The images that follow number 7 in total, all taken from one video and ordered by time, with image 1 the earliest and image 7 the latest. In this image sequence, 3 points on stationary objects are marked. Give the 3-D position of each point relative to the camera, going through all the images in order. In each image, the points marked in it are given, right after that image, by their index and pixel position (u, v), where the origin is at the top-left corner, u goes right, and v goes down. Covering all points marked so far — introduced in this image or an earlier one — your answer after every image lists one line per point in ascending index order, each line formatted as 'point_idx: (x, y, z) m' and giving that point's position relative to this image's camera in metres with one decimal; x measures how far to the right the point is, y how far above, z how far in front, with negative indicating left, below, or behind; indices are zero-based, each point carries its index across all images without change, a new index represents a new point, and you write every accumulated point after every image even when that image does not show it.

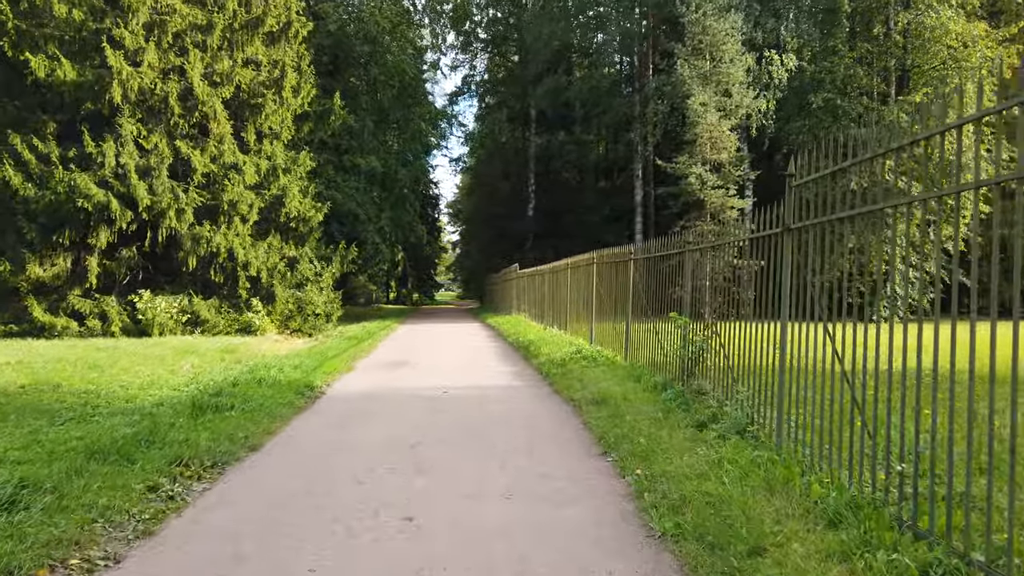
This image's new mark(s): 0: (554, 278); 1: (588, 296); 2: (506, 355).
0: (+0.9, +0.2, +17.4) m
1: (+1.5, -0.2, +14.1) m
2: (-0.1, -1.1, +11.7) m
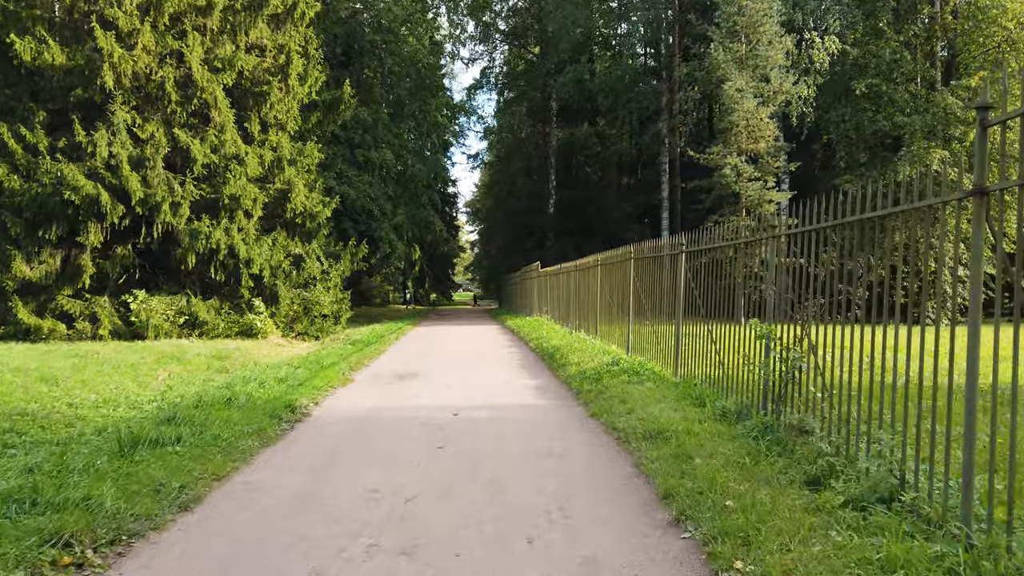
0: (+1.4, +0.2, +16.0) m
1: (+1.9, -0.1, +12.6) m
2: (+0.2, -1.1, +10.2) m
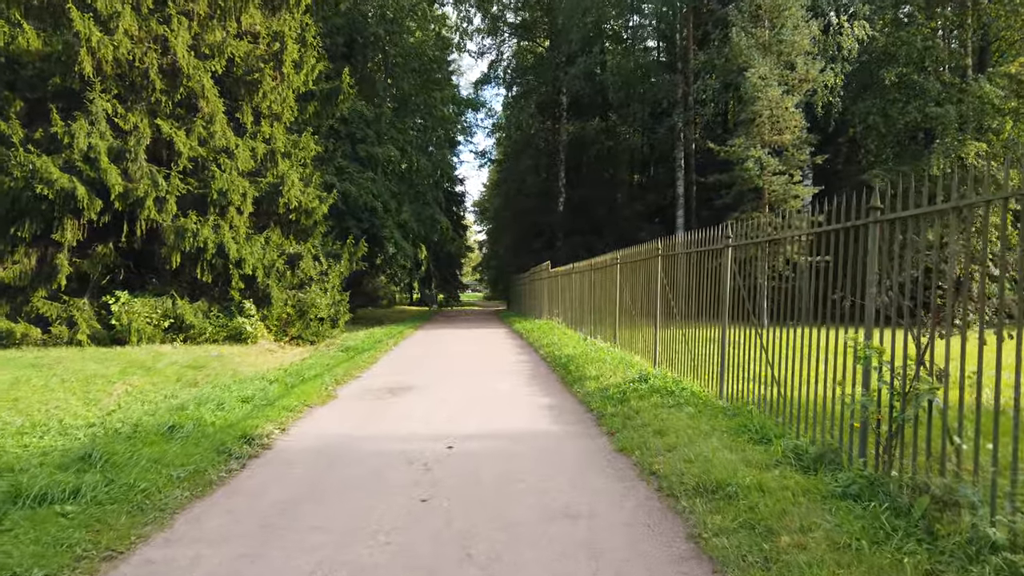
0: (+1.5, +0.2, +14.7) m
1: (+2.0, -0.2, +11.4) m
2: (+0.3, -1.1, +9.0) m
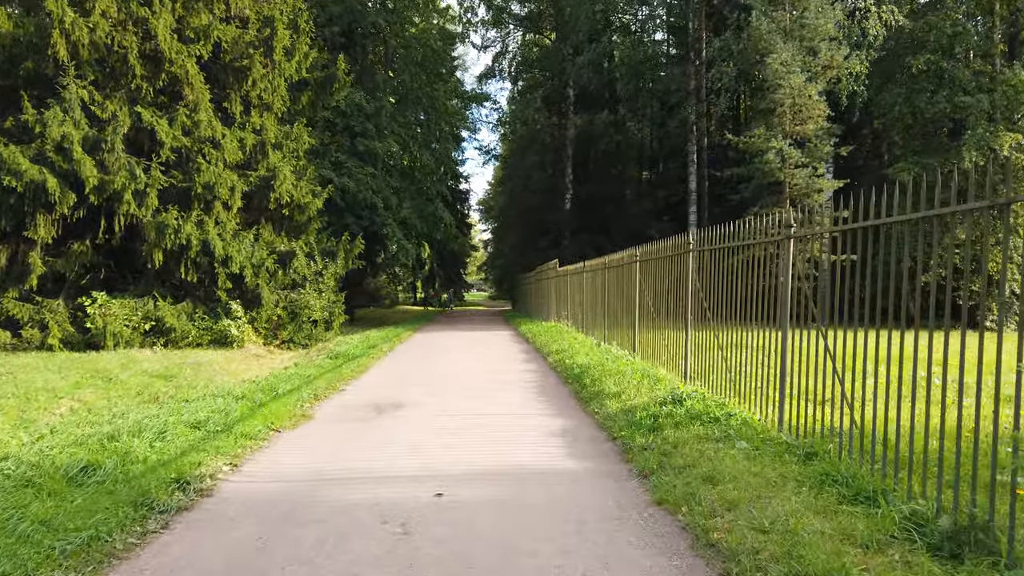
0: (+1.6, +0.2, +13.6) m
1: (+2.1, -0.2, +10.3) m
2: (+0.4, -1.1, +7.9) m
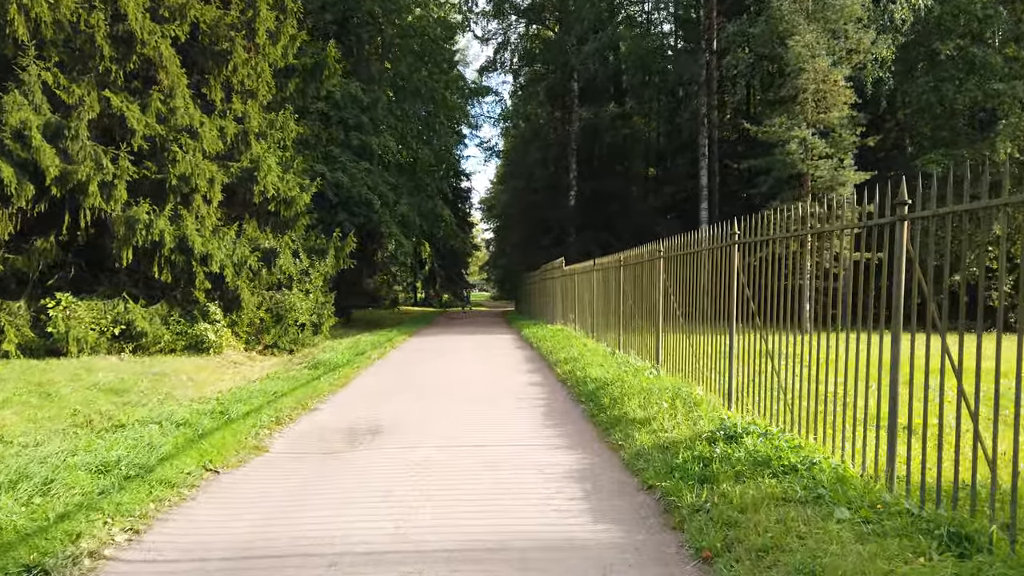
0: (+1.7, +0.2, +12.3) m
1: (+2.1, -0.2, +9.0) m
2: (+0.4, -1.1, +6.6) m
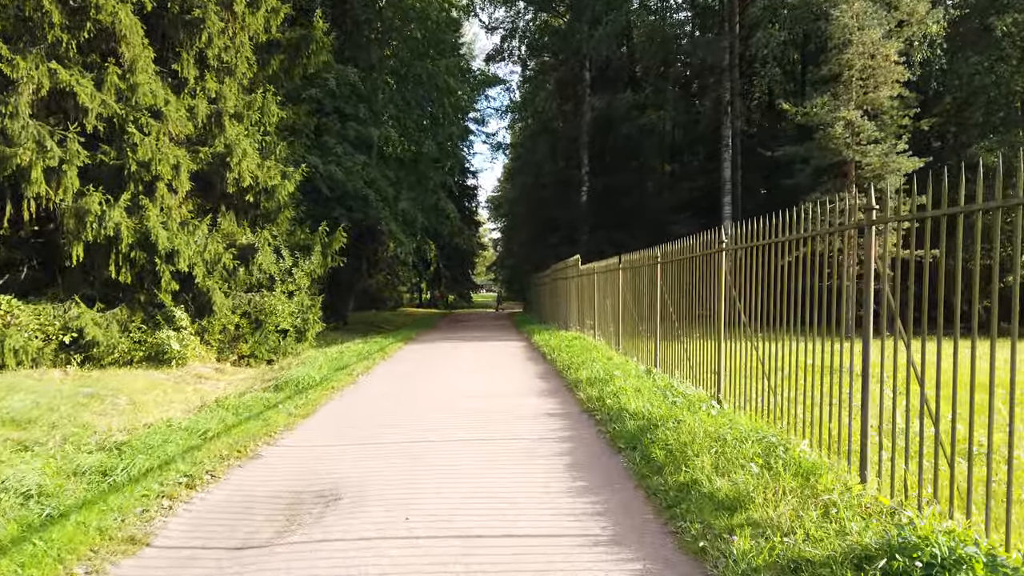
0: (+1.8, +0.2, +10.5) m
1: (+2.2, -0.2, +7.1) m
2: (+0.5, -1.1, +4.8) m
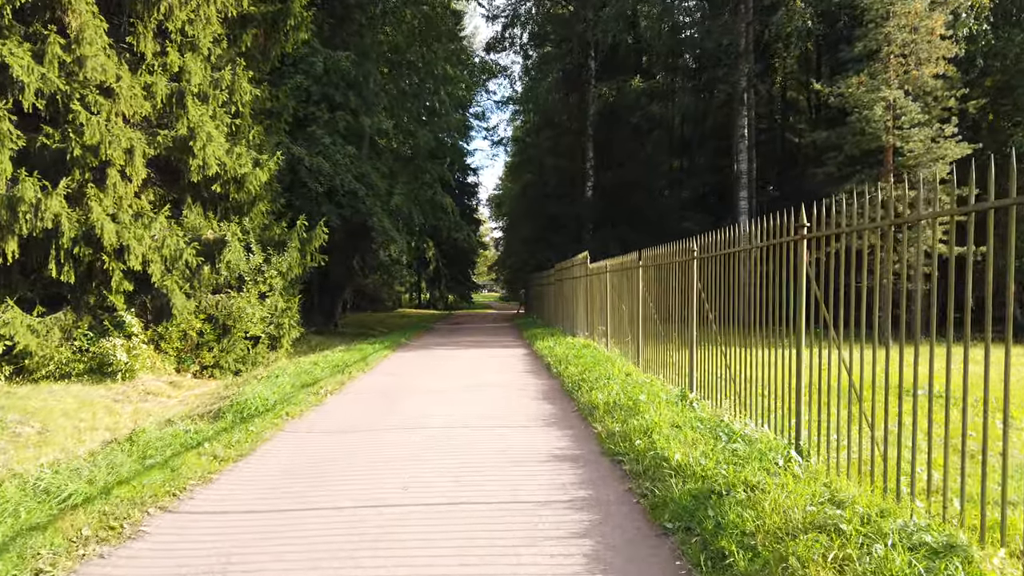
0: (+1.8, +0.2, +8.9) m
1: (+2.2, -0.2, +5.5) m
2: (+0.5, -1.2, +3.2) m
